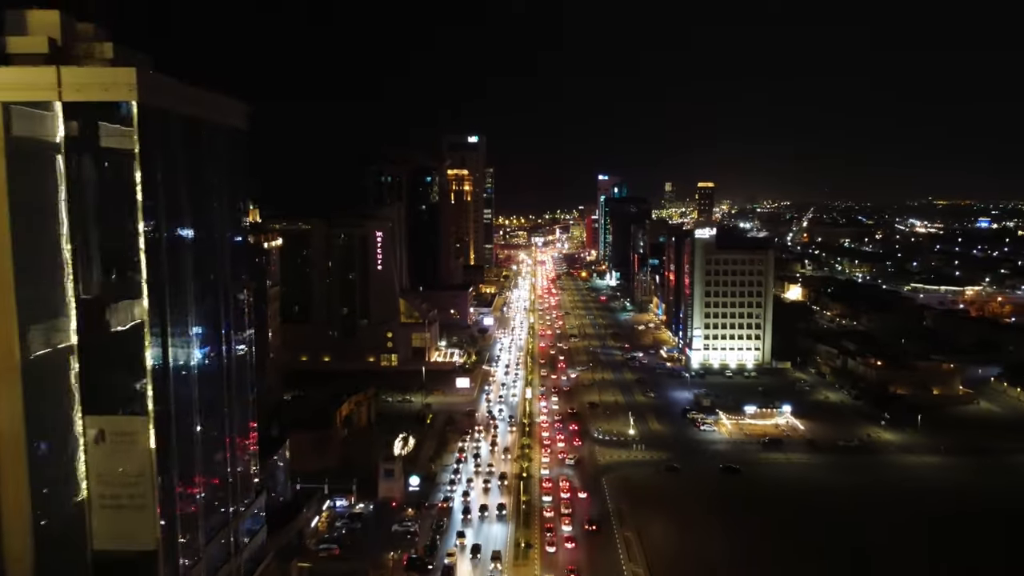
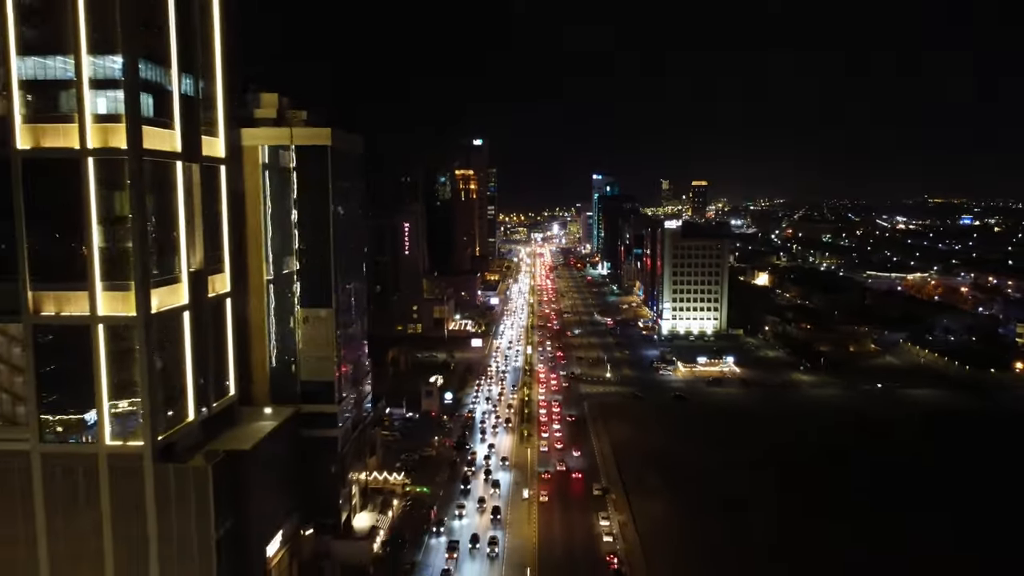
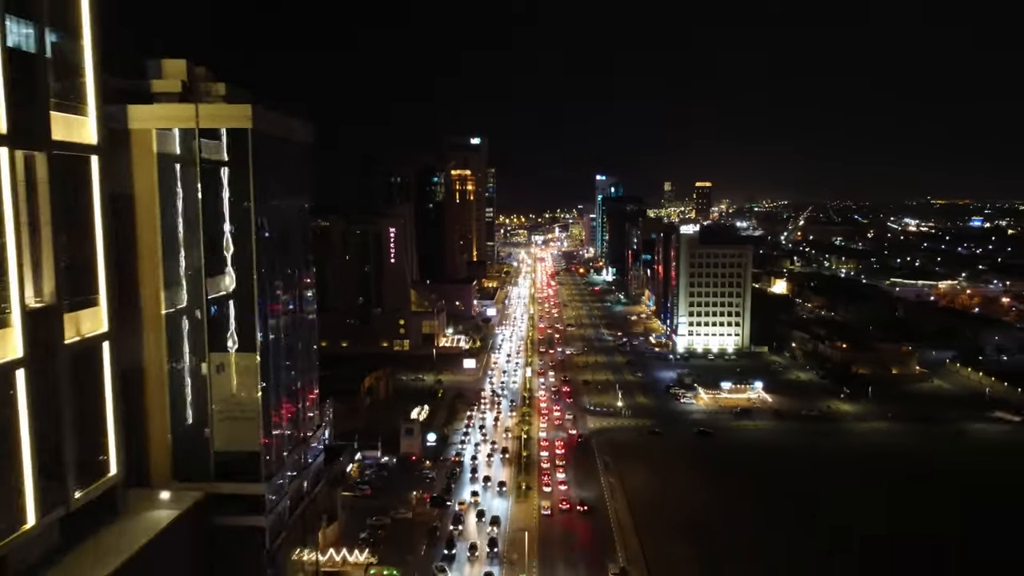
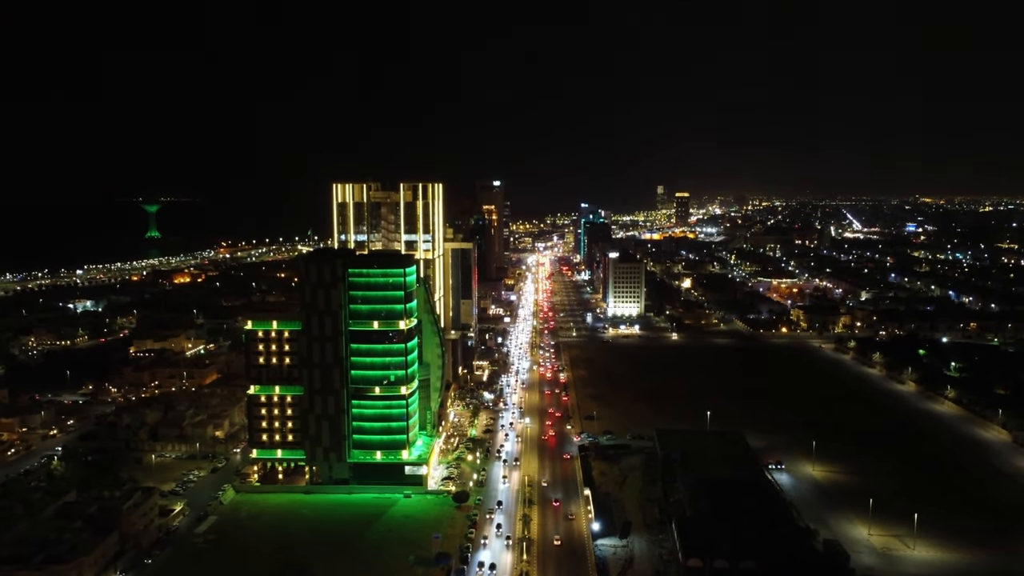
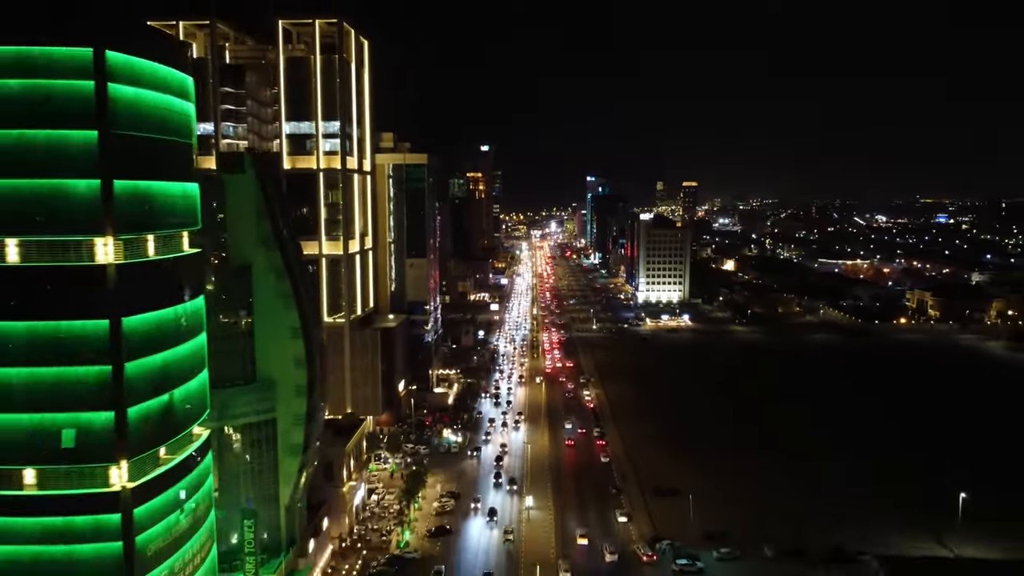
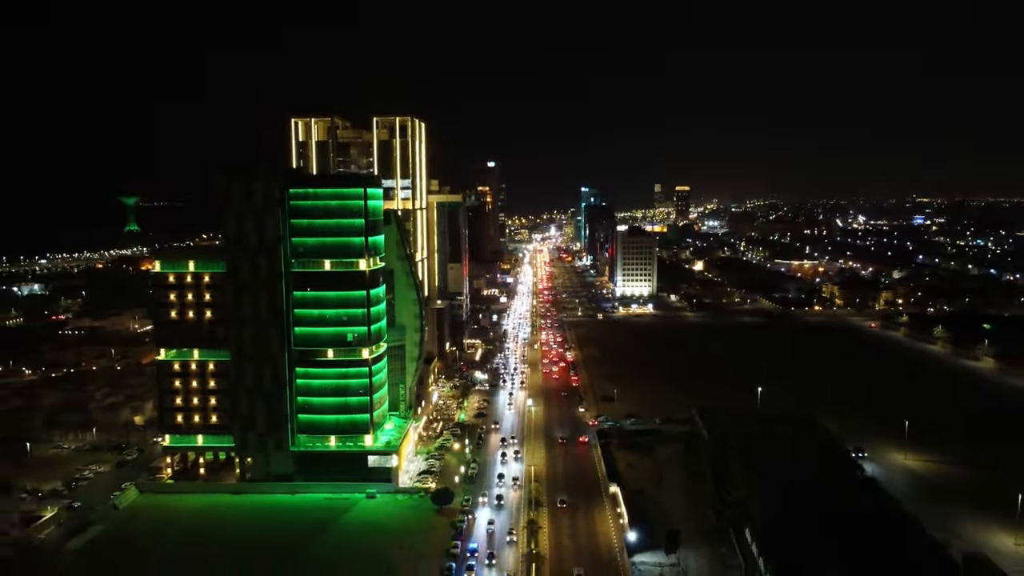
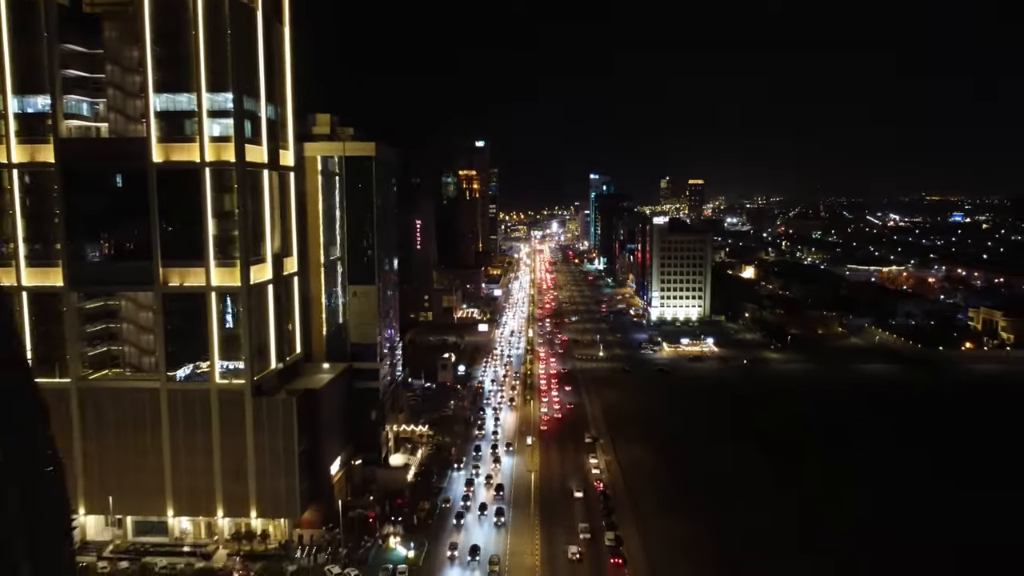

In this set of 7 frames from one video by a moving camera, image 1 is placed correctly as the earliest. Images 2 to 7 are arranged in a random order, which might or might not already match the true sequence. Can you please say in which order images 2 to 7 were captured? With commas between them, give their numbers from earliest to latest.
3, 2, 7, 5, 6, 4
